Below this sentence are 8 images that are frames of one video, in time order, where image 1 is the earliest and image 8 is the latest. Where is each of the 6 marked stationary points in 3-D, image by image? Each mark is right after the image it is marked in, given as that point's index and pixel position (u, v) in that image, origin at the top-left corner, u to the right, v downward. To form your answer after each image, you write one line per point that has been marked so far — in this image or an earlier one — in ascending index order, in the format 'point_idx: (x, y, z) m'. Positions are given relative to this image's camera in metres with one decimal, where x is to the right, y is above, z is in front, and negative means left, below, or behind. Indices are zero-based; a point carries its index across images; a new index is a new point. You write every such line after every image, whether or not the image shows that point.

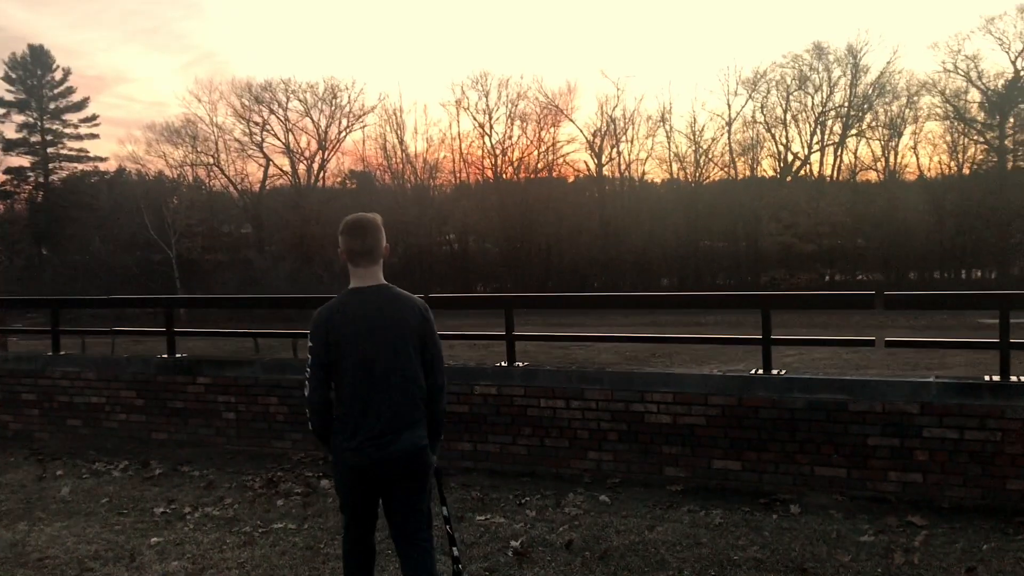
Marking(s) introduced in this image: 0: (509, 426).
0: (0.0, -0.8, +5.9) m
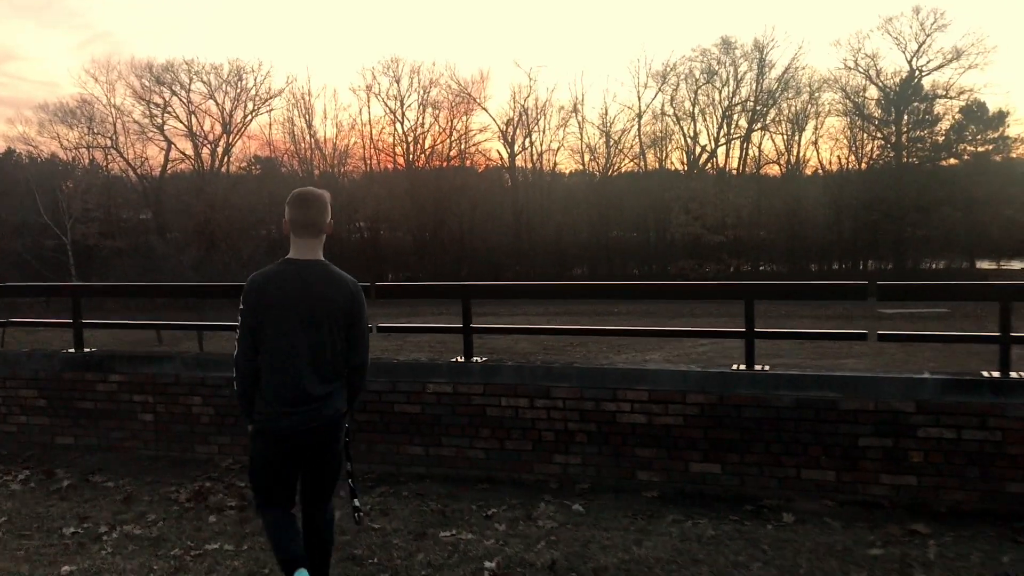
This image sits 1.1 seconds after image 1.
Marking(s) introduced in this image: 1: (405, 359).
0: (-0.3, -0.8, +5.4) m
1: (-0.6, -0.4, +5.6) m
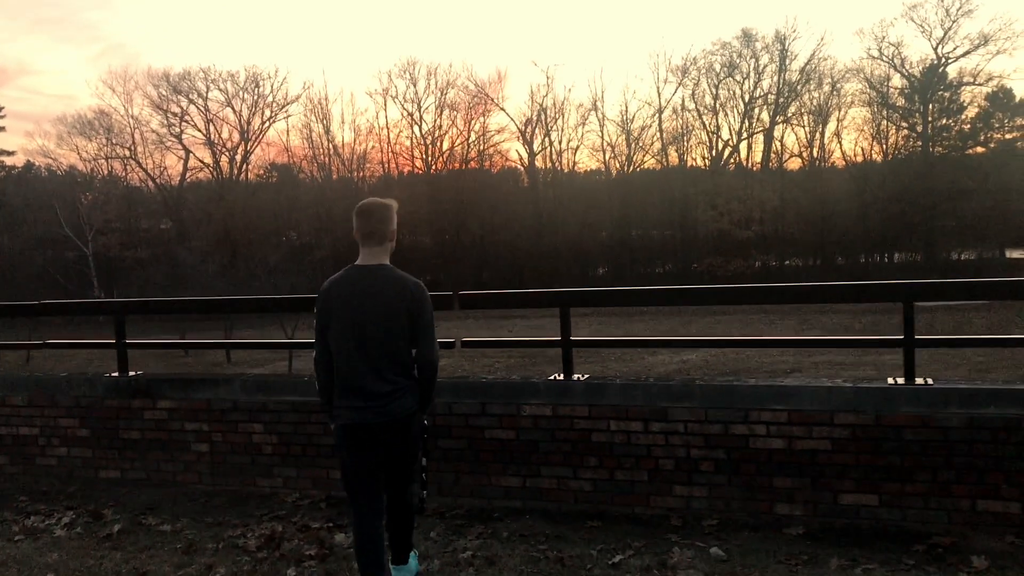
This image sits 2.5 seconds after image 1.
0: (+0.3, -0.8, +4.7) m
1: (-0.1, -0.5, +5.0) m
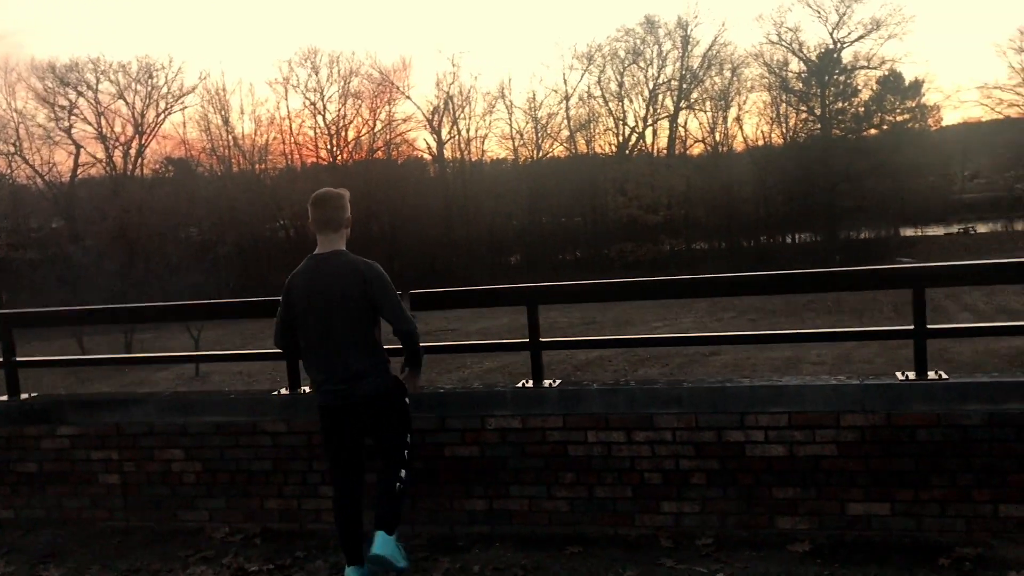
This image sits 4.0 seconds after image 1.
0: (+0.1, -0.8, +4.2) m
1: (-0.3, -0.5, +4.4) m
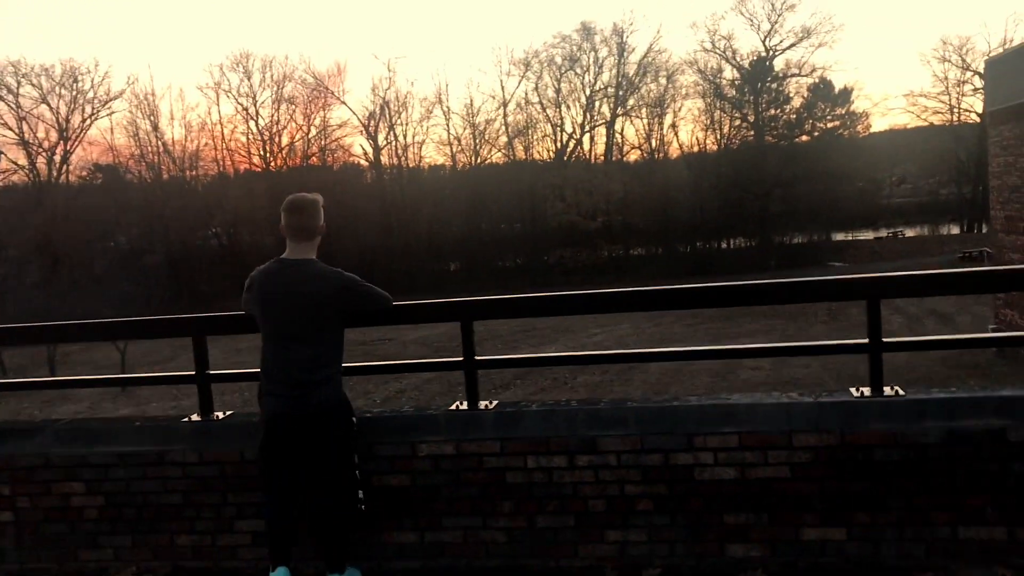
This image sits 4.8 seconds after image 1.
0: (-0.1, -0.9, +3.9) m
1: (-0.6, -0.5, +4.1) m
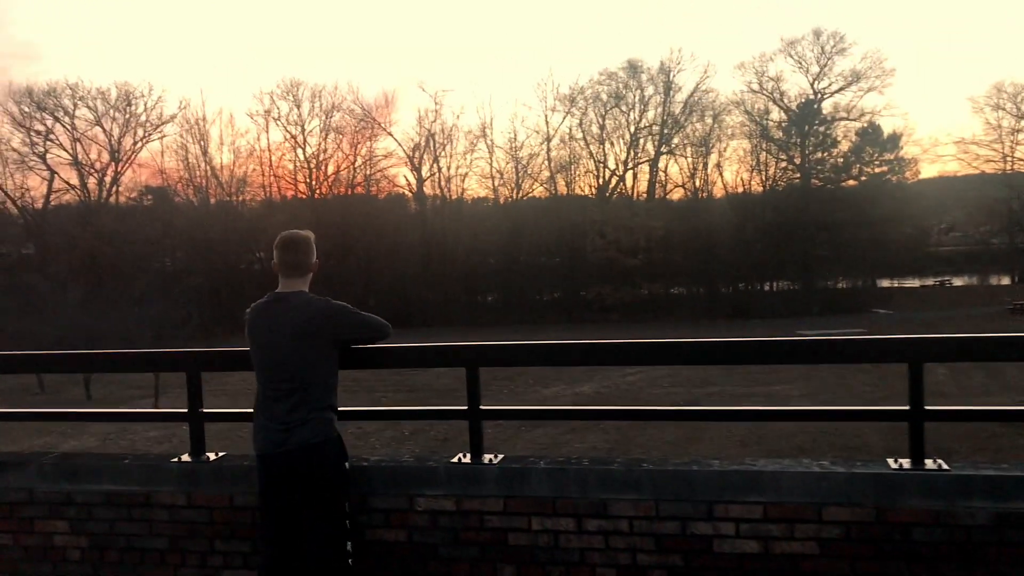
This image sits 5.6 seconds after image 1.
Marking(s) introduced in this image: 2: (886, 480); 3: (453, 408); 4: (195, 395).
0: (-0.1, -1.0, +3.6) m
1: (-0.5, -0.7, +3.8) m
2: (+1.3, -0.7, +3.2) m
3: (-0.2, -0.5, +3.7) m
4: (-1.3, -0.4, +3.9) m
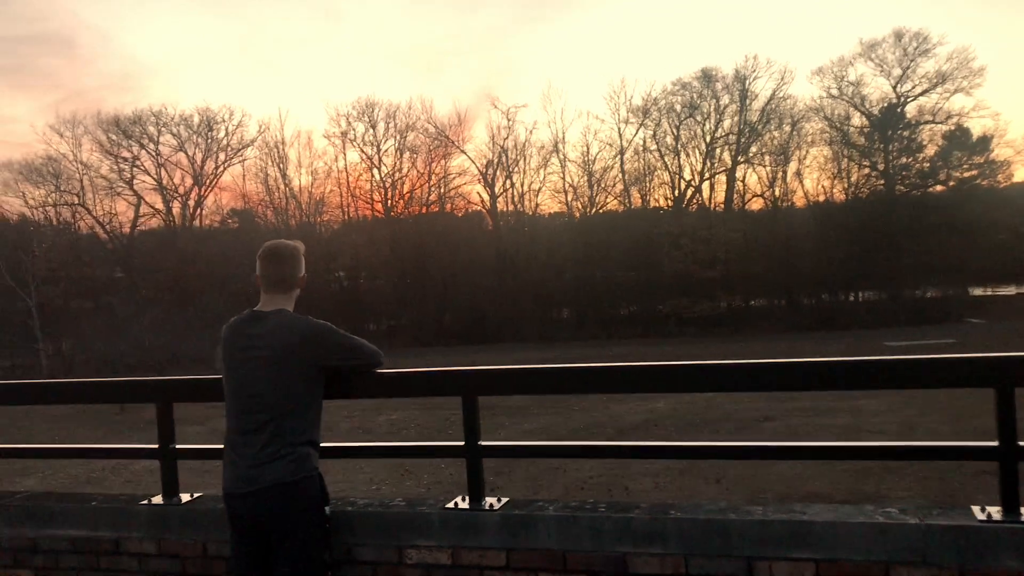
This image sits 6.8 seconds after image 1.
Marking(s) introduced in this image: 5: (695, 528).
0: (-0.1, -1.1, +3.1) m
1: (-0.5, -0.7, +3.3) m
2: (+1.2, -0.7, +2.6) m
3: (-0.2, -0.5, +3.2) m
4: (-1.3, -0.5, +3.5) m
5: (+0.5, -0.7, +2.8) m
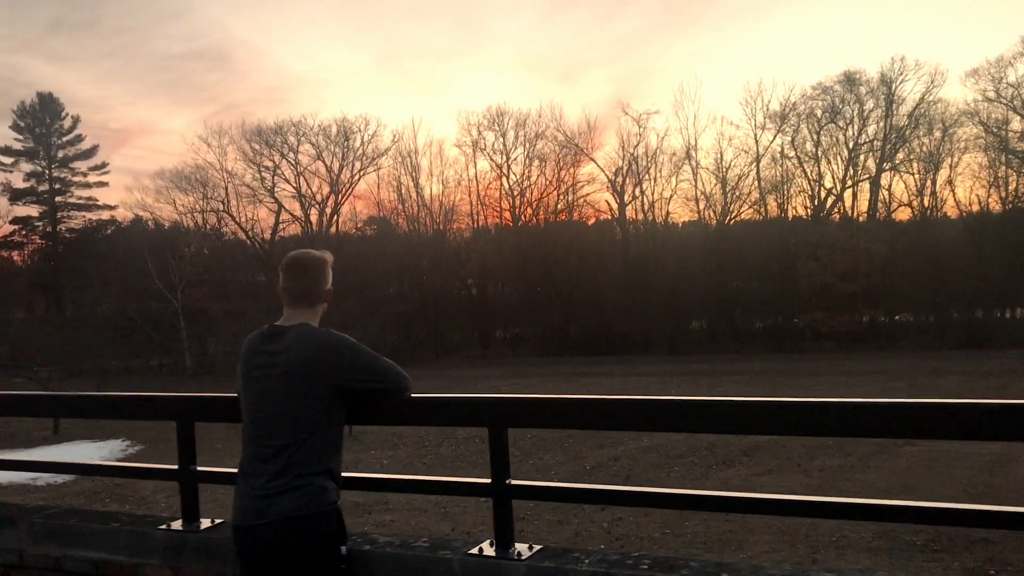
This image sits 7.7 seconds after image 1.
0: (0.0, -1.1, +2.7) m
1: (-0.4, -0.8, +3.0) m
2: (+1.3, -0.7, +2.0) m
3: (-0.1, -0.6, +2.8) m
4: (-1.1, -0.5, +3.2) m
5: (+0.6, -0.8, +2.3) m
